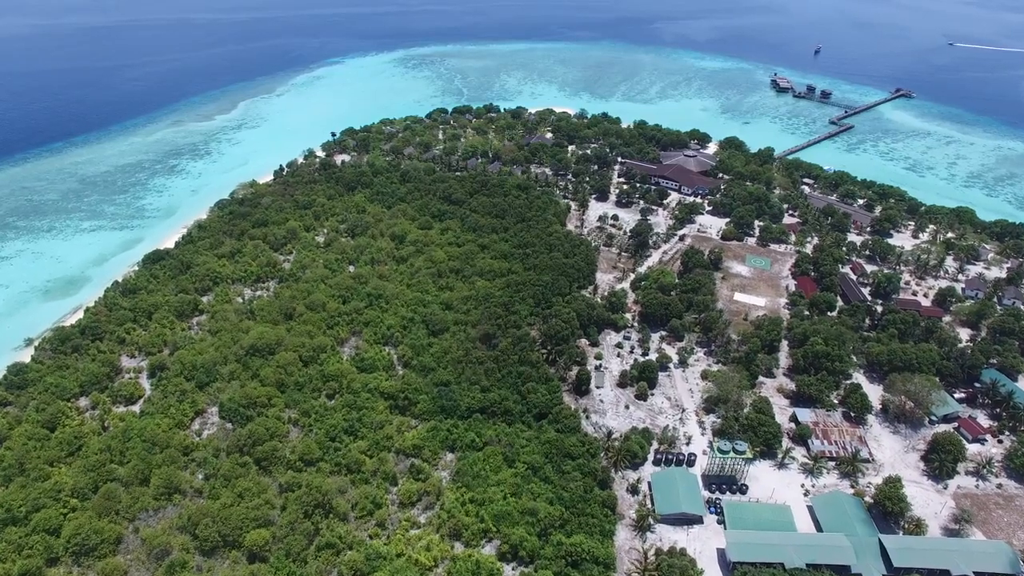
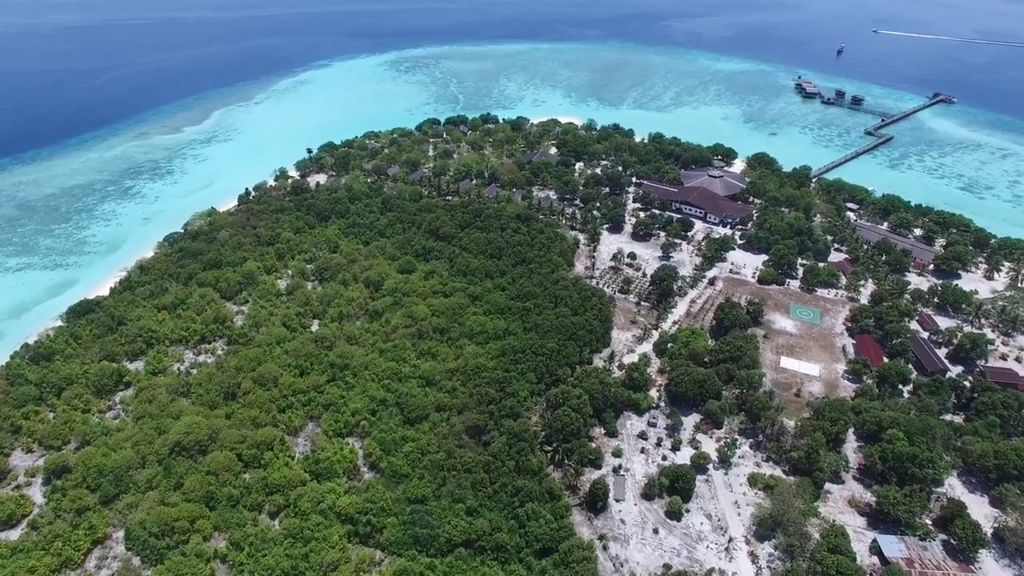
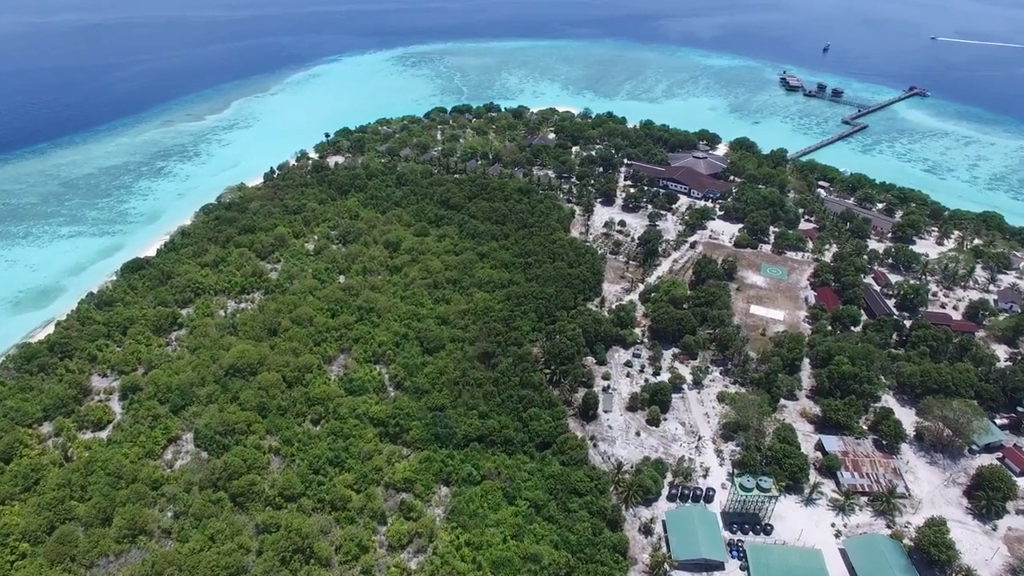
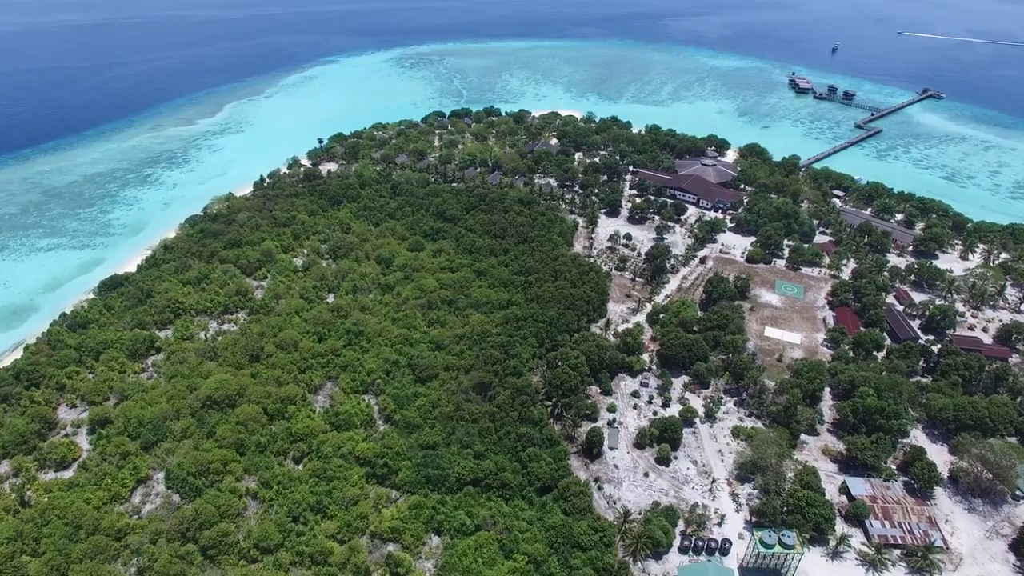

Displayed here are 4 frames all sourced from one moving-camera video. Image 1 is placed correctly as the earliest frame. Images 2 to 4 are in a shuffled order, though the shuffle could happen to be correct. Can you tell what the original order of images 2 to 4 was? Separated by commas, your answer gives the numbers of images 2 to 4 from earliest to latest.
3, 4, 2
